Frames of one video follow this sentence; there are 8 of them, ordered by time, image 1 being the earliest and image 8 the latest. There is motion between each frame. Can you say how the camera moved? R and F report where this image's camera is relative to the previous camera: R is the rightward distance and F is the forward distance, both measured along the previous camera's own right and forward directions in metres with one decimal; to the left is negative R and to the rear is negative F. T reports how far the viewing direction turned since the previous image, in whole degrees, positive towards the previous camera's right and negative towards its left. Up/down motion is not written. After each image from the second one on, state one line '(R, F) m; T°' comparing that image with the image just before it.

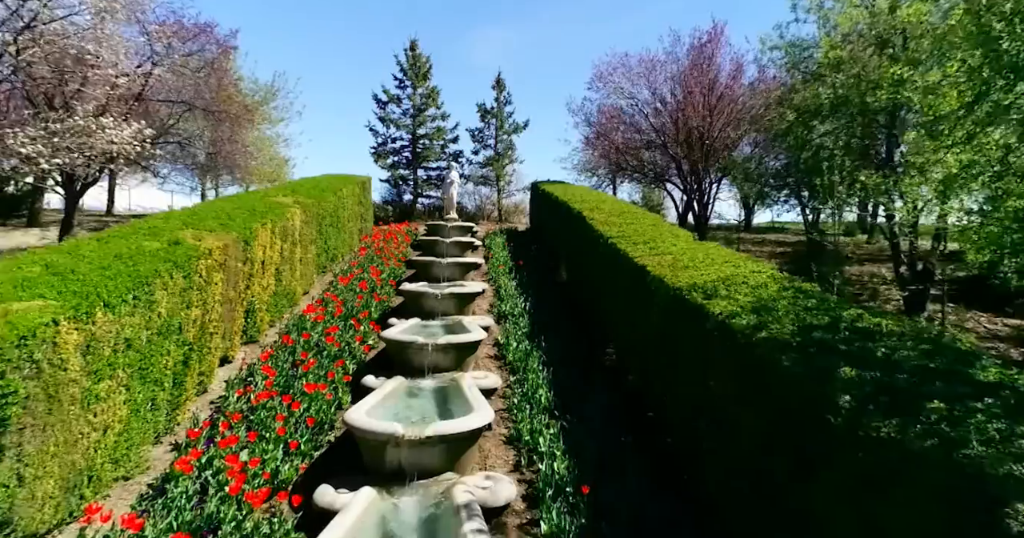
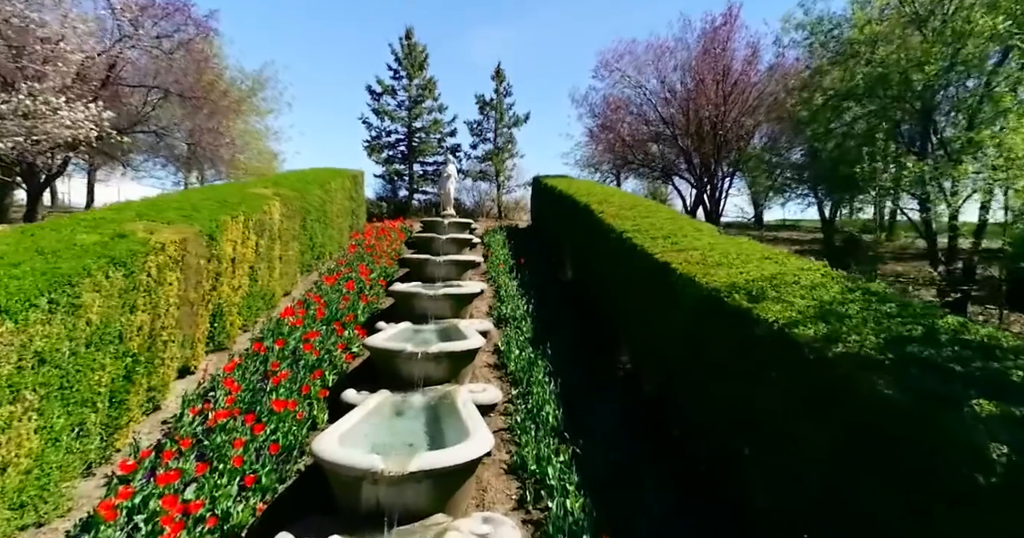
(0.0, +0.7) m; 0°
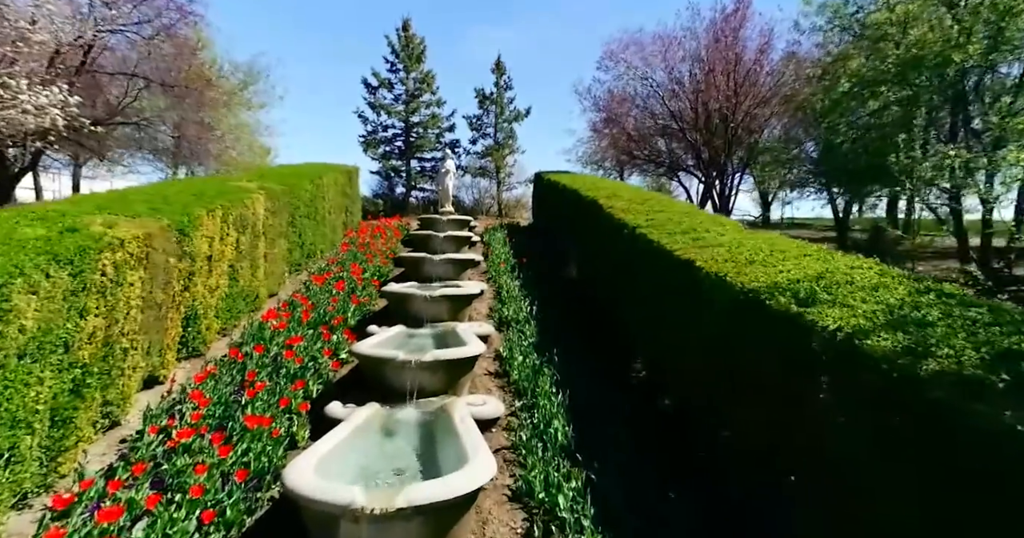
(0.0, +0.5) m; 0°
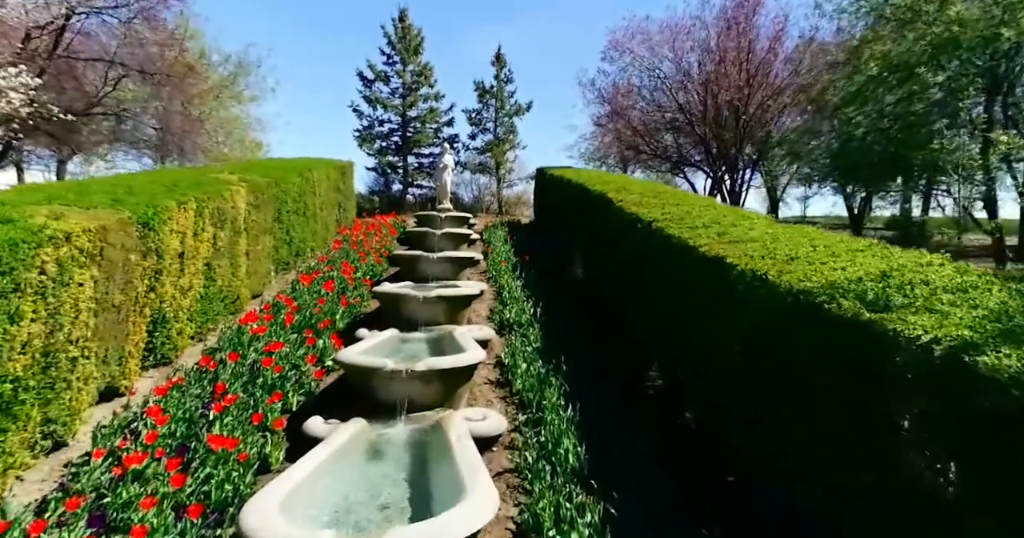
(0.0, +0.5) m; 0°
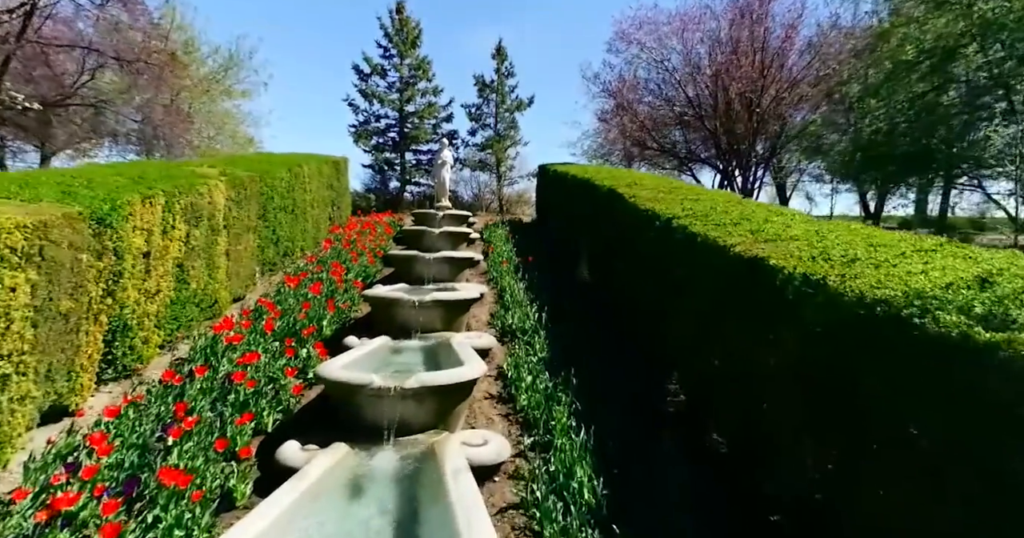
(0.0, +0.5) m; 0°
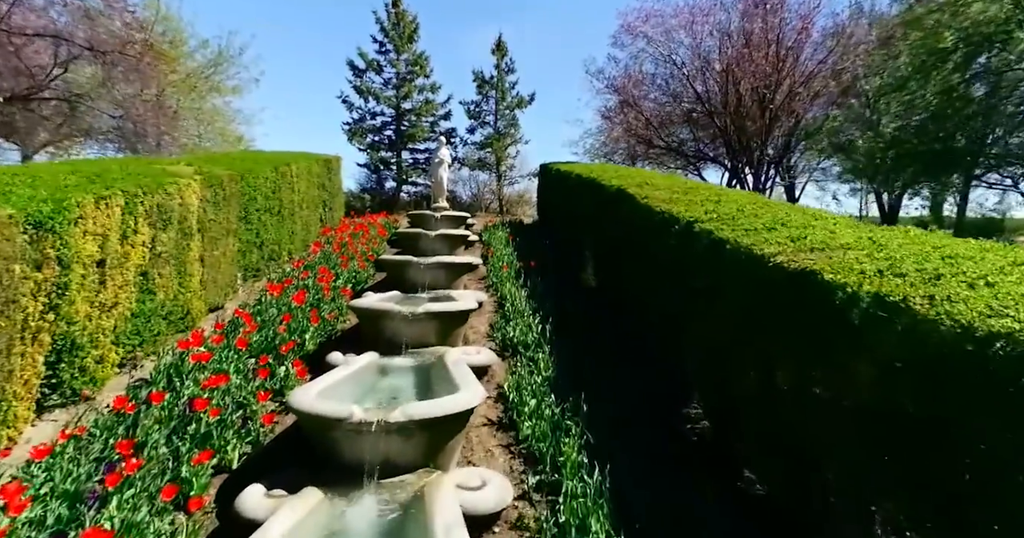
(0.0, +0.5) m; 0°
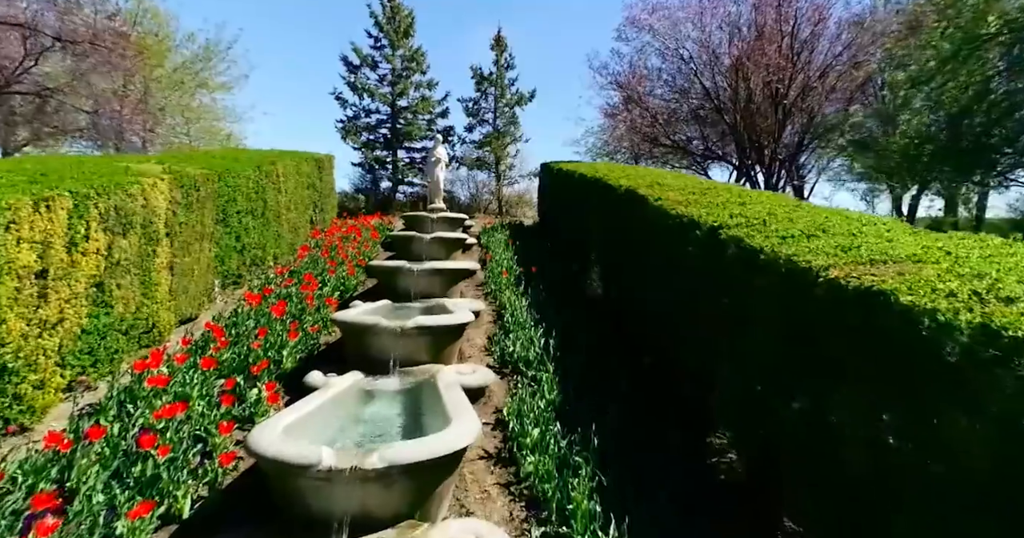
(0.0, +0.4) m; 0°
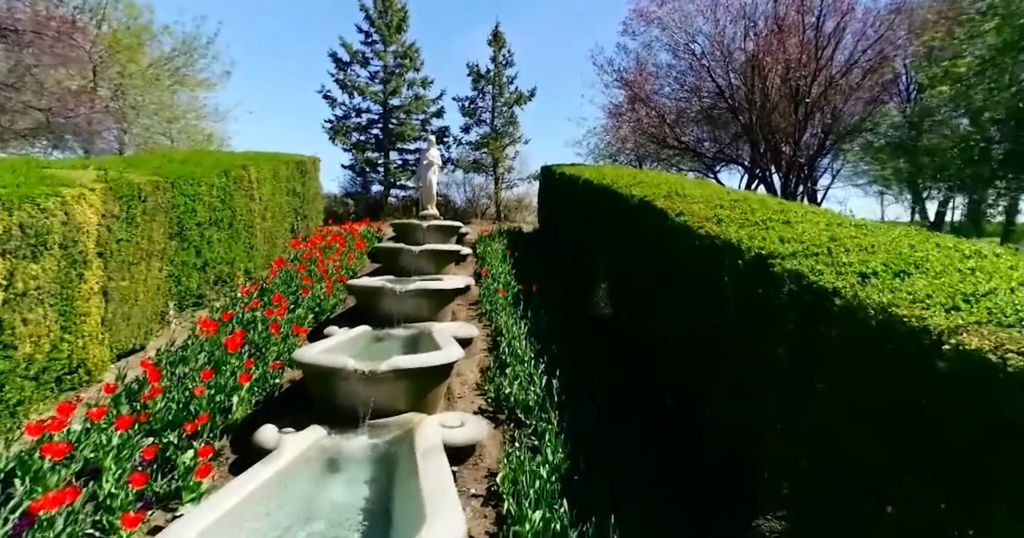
(0.0, +0.7) m; 0°
